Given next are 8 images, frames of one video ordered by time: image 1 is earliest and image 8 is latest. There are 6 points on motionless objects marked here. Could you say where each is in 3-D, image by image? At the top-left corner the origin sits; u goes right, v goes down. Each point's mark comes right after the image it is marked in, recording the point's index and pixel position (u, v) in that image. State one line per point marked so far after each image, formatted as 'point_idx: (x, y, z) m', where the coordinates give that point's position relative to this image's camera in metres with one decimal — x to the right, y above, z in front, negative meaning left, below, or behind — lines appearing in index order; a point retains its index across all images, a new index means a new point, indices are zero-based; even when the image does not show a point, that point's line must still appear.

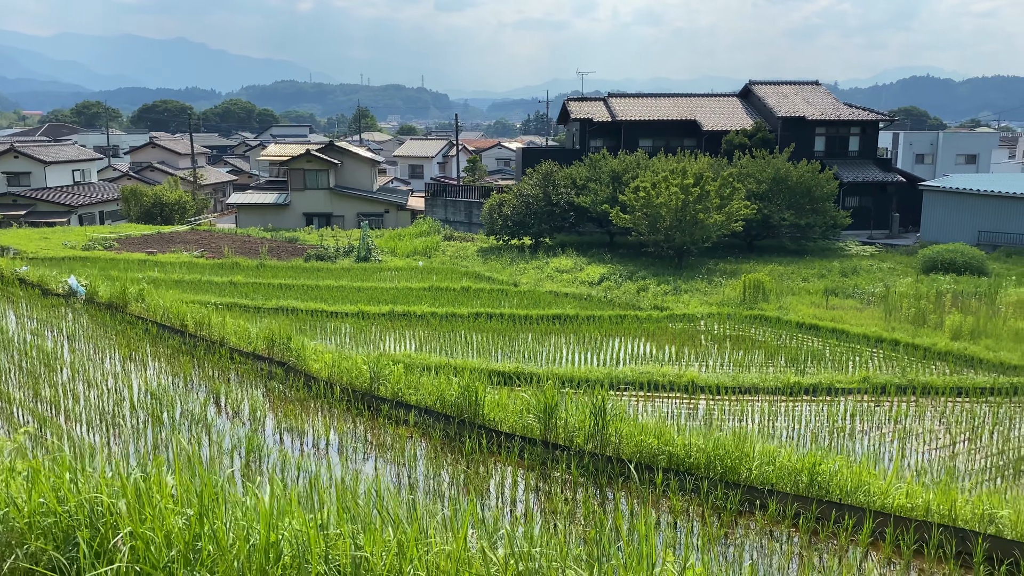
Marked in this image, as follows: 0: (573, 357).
0: (+0.8, -1.0, +10.5) m
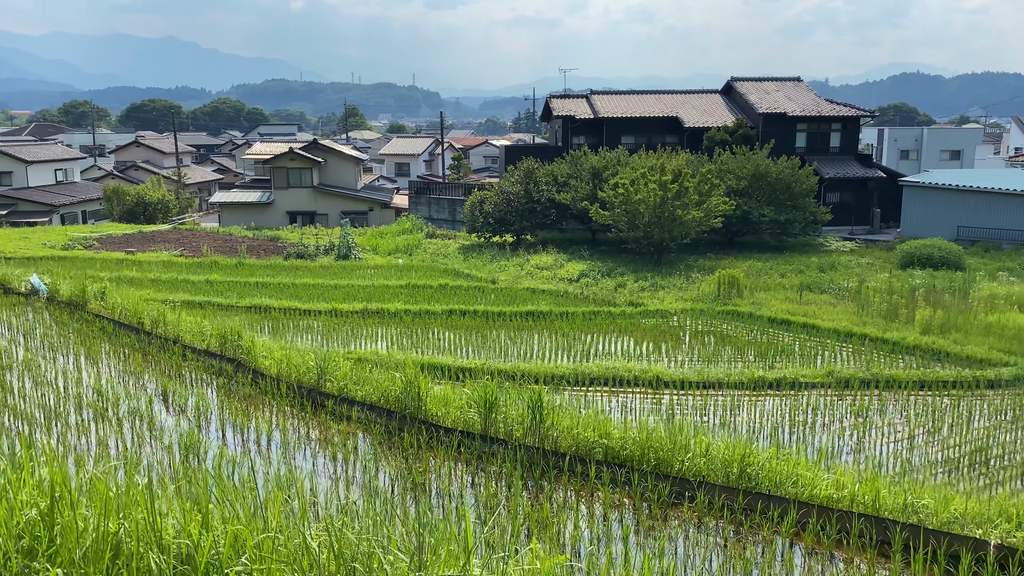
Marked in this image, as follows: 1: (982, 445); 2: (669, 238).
0: (+0.4, -0.9, +10.5) m
1: (+4.2, -1.4, +6.7) m
2: (+4.2, +1.3, +19.9) m
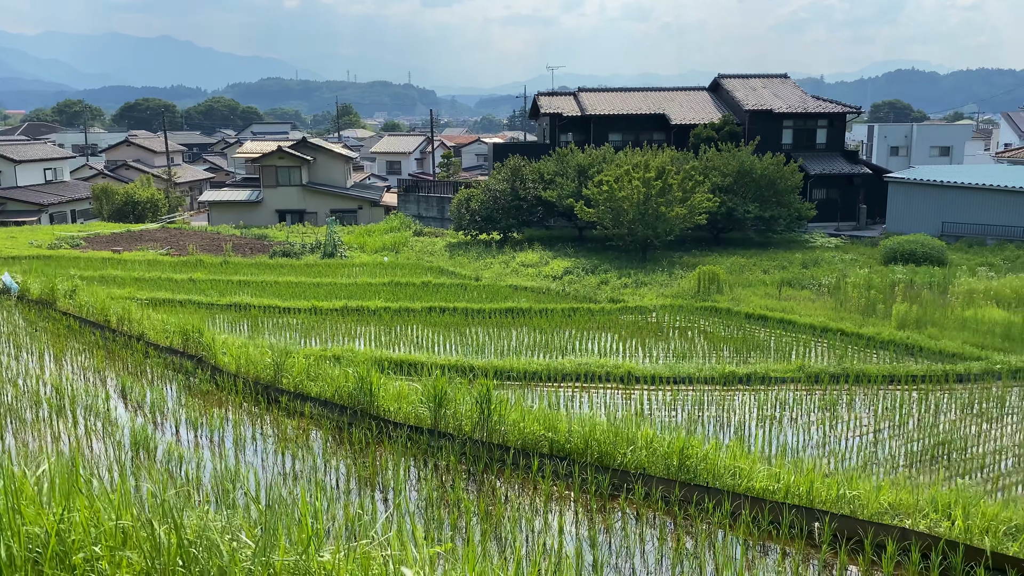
0: (+0.1, -0.9, +10.5) m
1: (+3.9, -1.4, +6.8) m
2: (+3.8, +1.4, +20.0) m
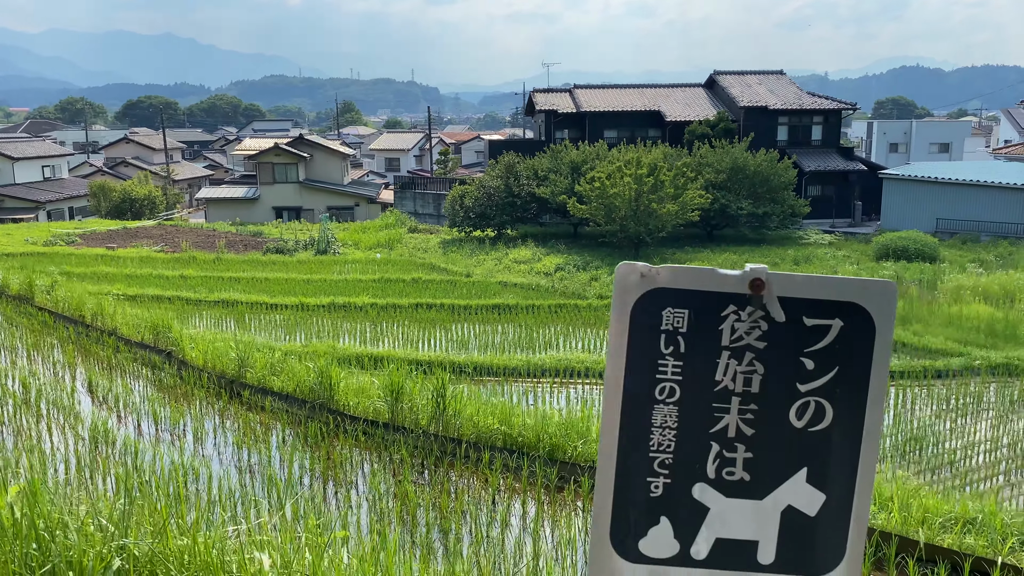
0: (-0.2, -0.8, +10.5) m
1: (+3.7, -1.3, +6.8) m
2: (+3.5, +1.5, +20.0) m
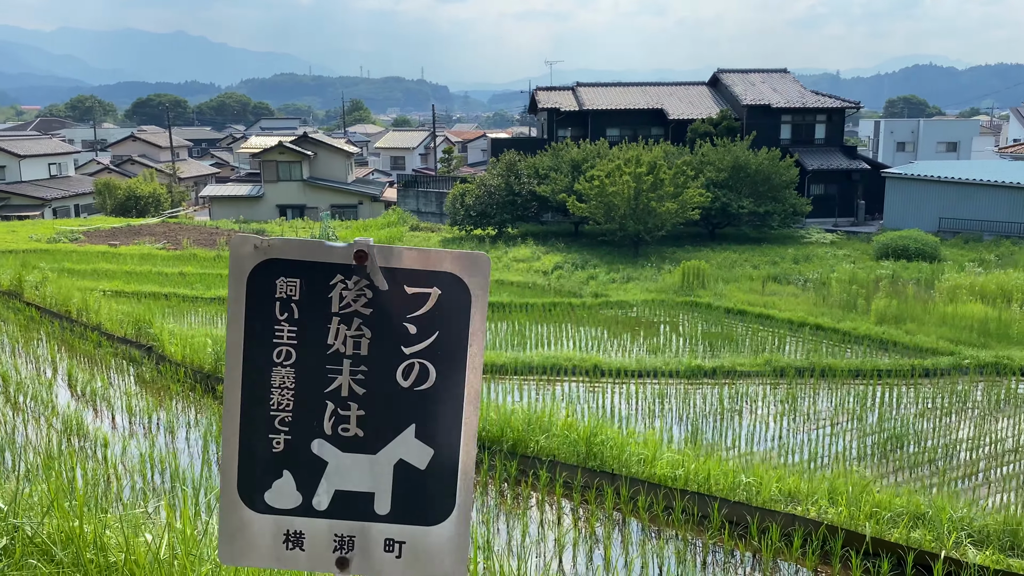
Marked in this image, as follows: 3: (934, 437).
0: (-0.3, -0.8, +10.5) m
1: (+3.5, -1.3, +6.8) m
2: (+3.5, +1.6, +20.0) m
3: (+3.9, -1.4, +6.8) m
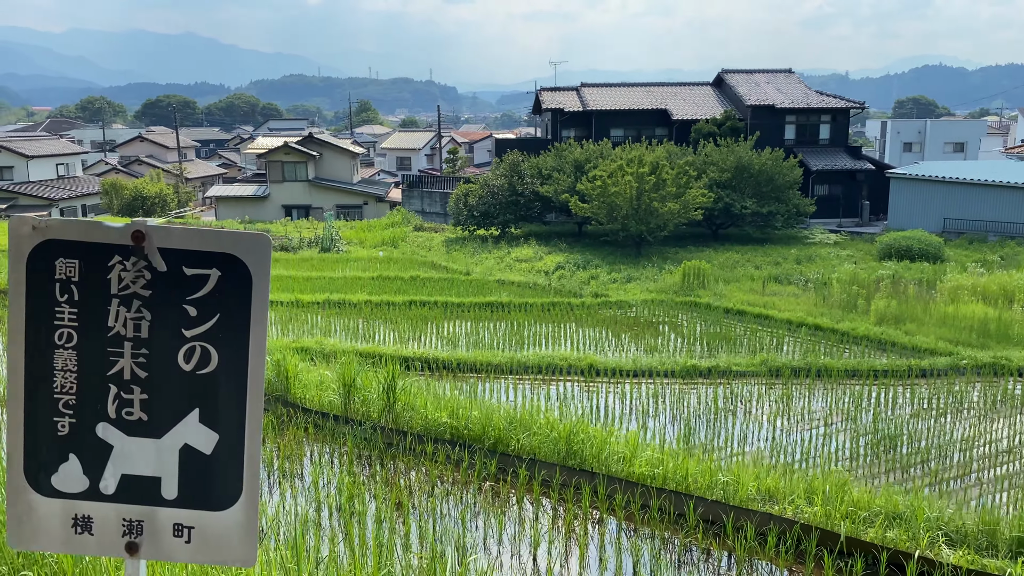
0: (-0.3, -0.8, +10.5) m
1: (+3.4, -1.3, +6.7) m
2: (+3.6, +1.6, +19.9) m
3: (+3.8, -1.4, +6.7) m
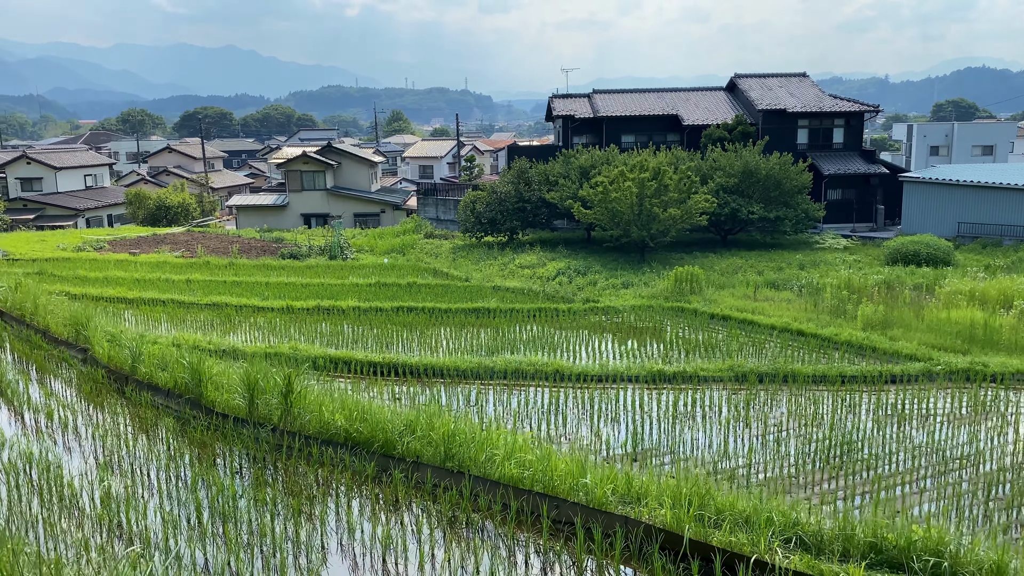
0: (-0.7, -0.8, +10.5) m
1: (+2.9, -1.3, +6.6) m
2: (+3.6, +1.4, +19.8) m
3: (+3.3, -1.4, +6.6) m
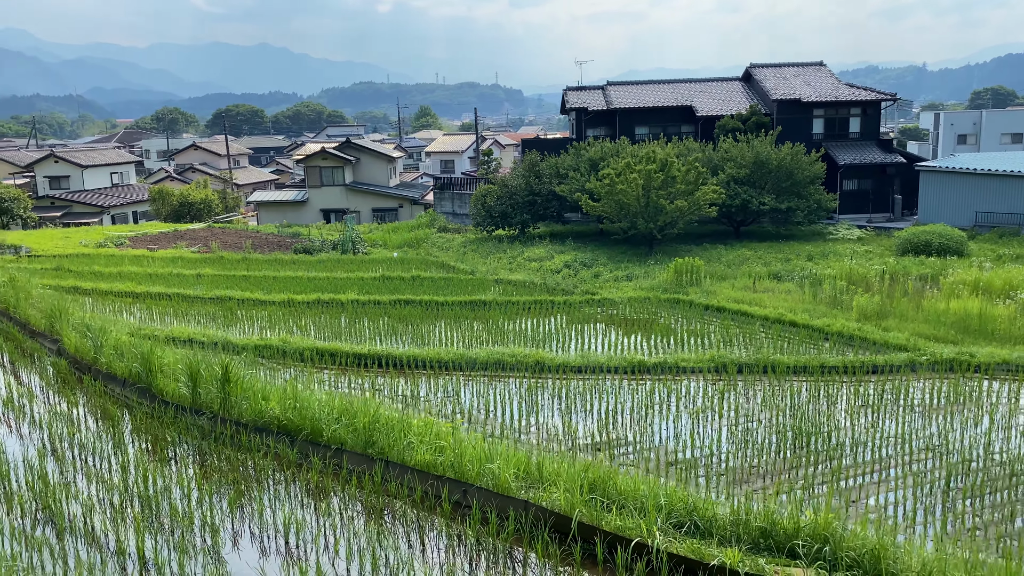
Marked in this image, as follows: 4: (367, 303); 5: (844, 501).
0: (-0.8, -0.7, +10.6) m
1: (+2.6, -1.3, +6.6) m
2: (+3.8, +1.6, +19.7) m
3: (+3.0, -1.3, +6.5) m
4: (-2.6, -0.3, +13.5) m
5: (+2.5, -1.5, +5.3) m
